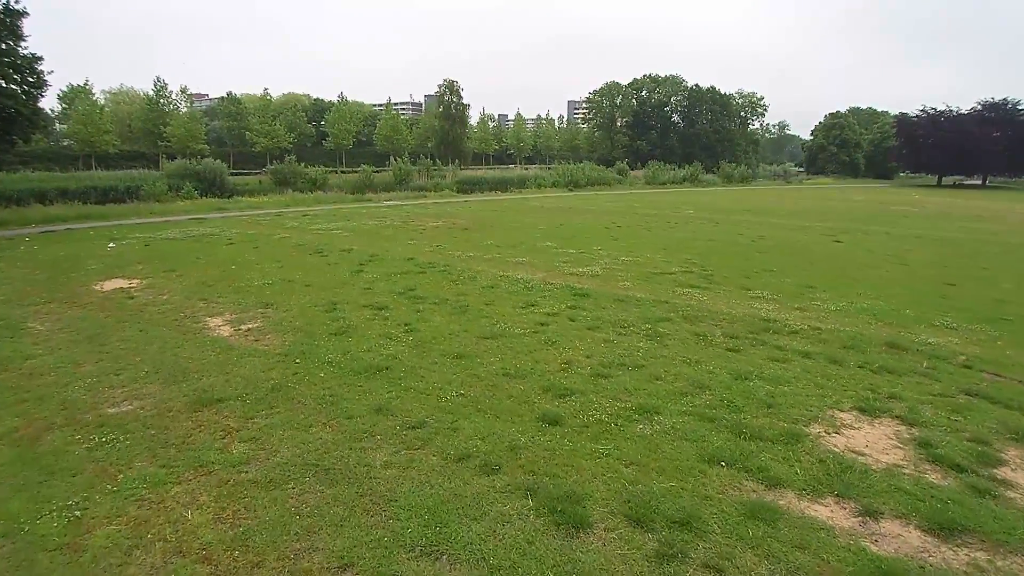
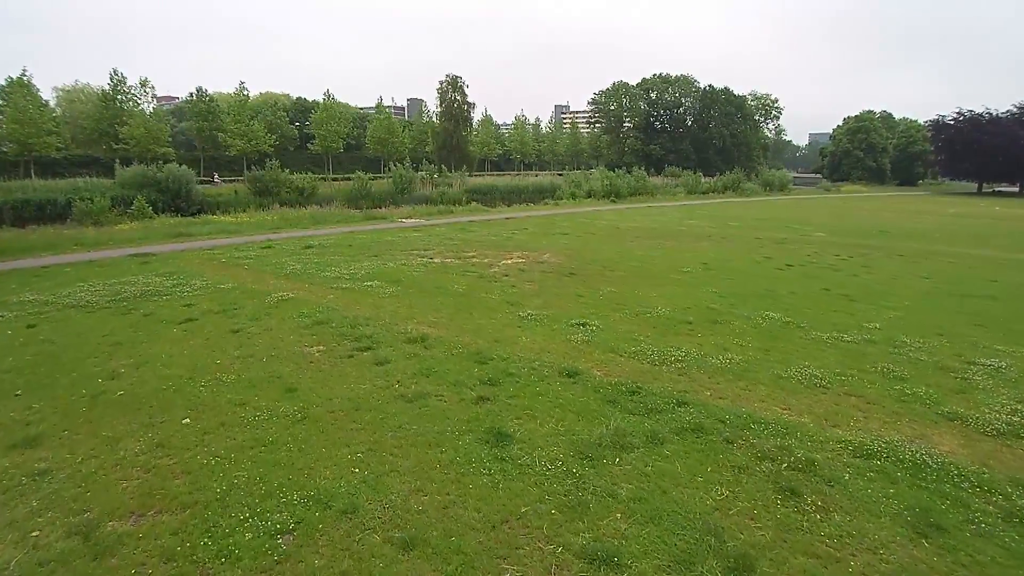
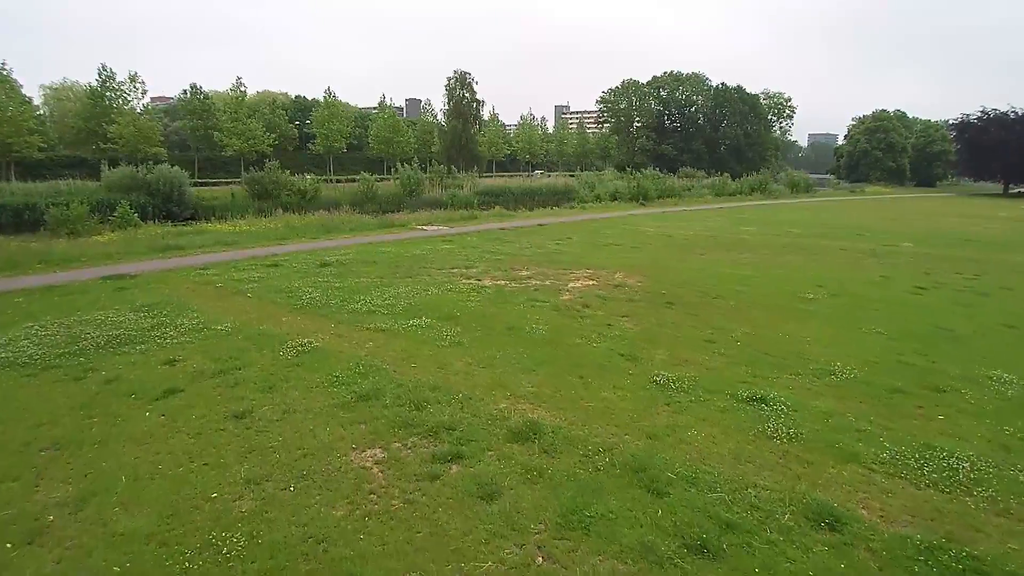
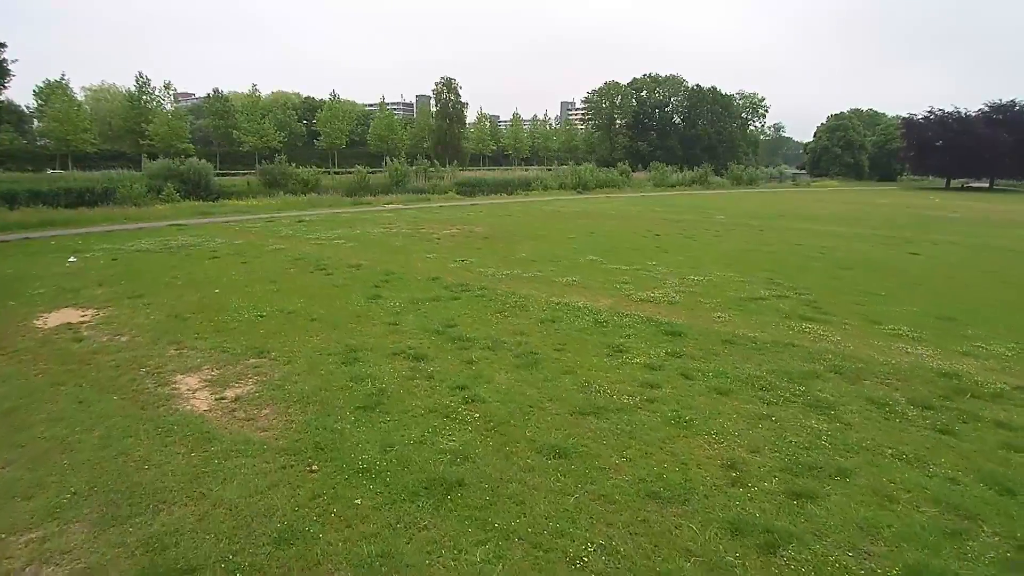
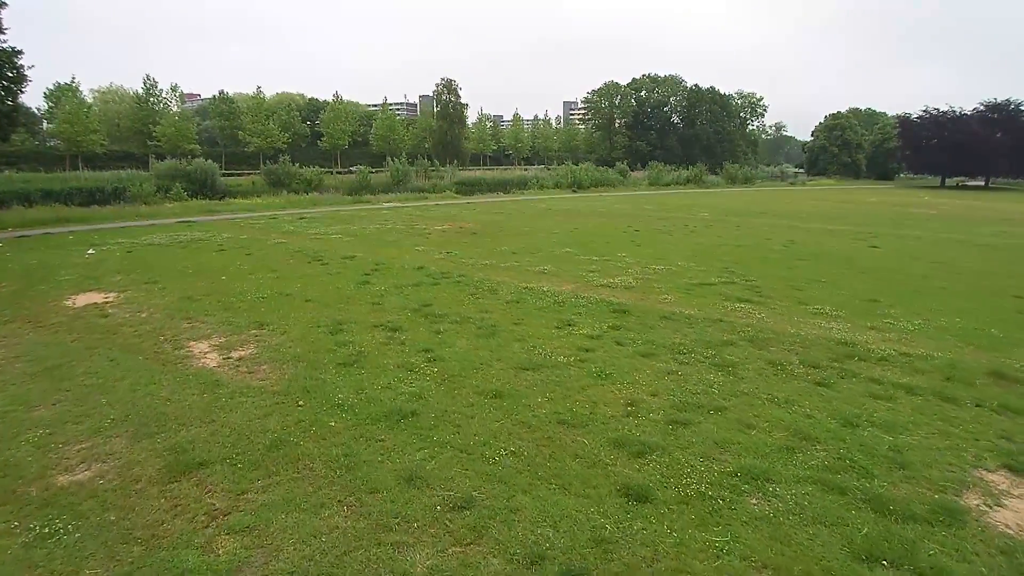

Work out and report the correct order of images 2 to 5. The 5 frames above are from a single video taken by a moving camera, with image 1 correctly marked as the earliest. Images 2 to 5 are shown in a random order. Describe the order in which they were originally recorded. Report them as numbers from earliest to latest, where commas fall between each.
5, 4, 2, 3
